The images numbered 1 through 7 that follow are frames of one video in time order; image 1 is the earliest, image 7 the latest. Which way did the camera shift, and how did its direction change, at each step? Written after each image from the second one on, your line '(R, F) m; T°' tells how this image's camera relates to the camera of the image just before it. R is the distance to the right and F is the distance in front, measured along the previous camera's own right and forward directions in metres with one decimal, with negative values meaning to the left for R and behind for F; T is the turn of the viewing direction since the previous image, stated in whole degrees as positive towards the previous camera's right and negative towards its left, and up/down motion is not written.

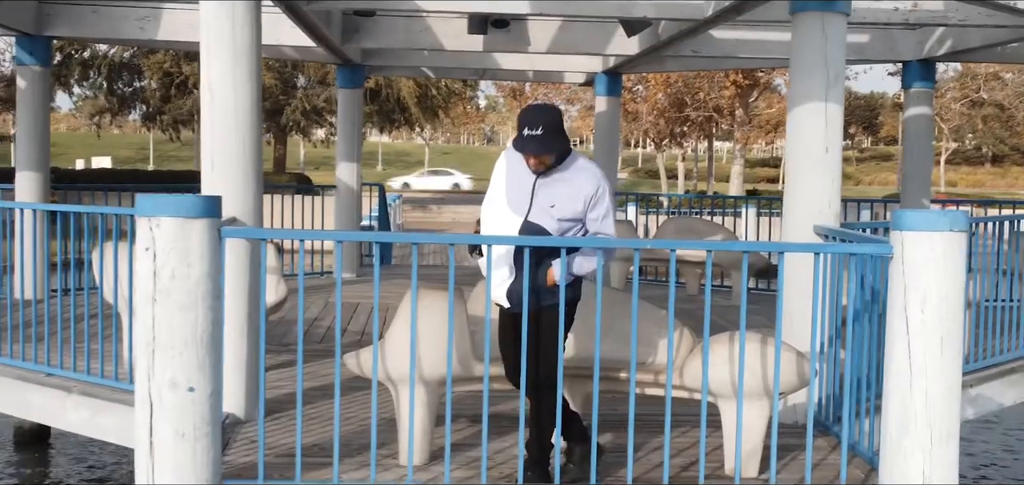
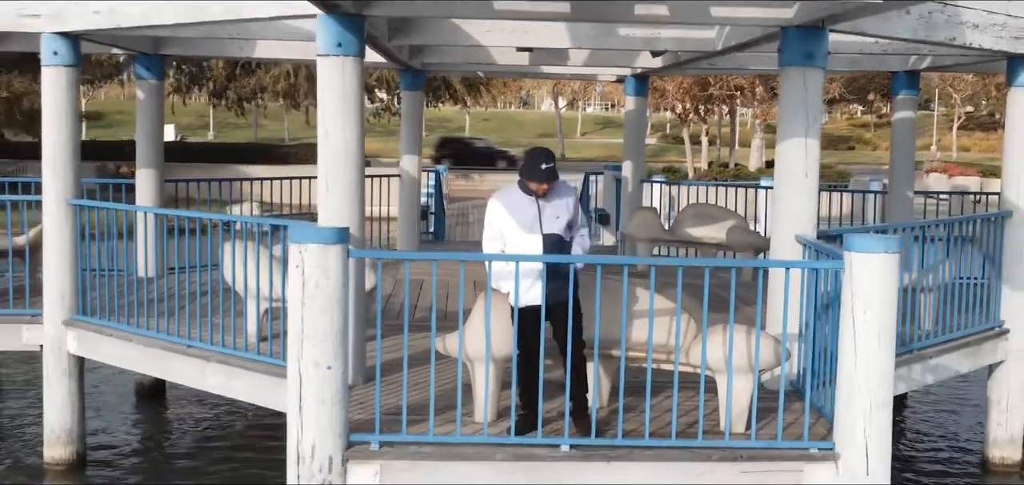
(-0.1, -1.4) m; -1°
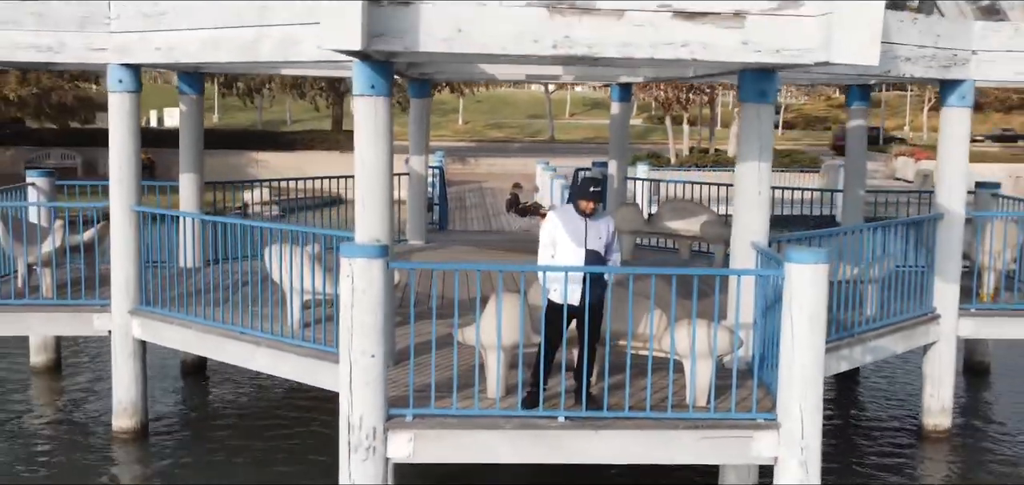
(-0.1, -1.3) m; 0°
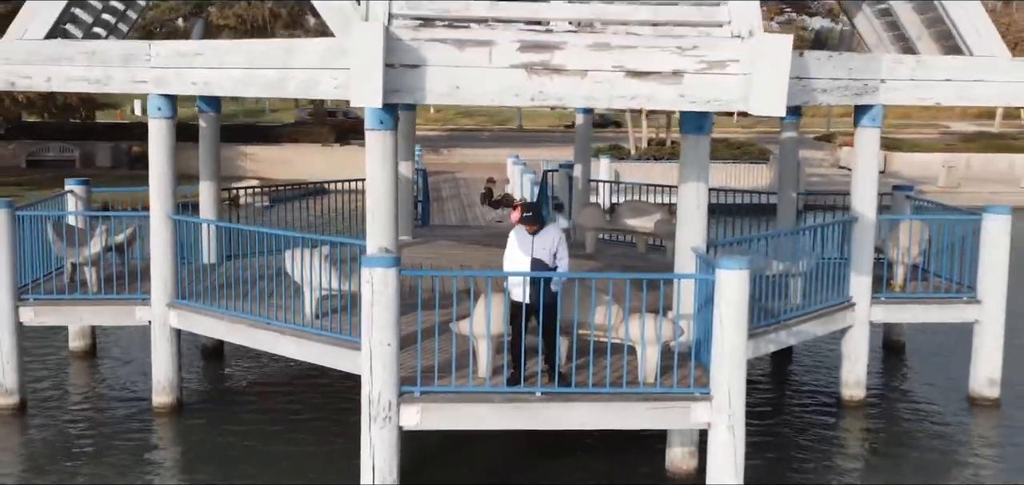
(-0.1, -1.6) m; +1°
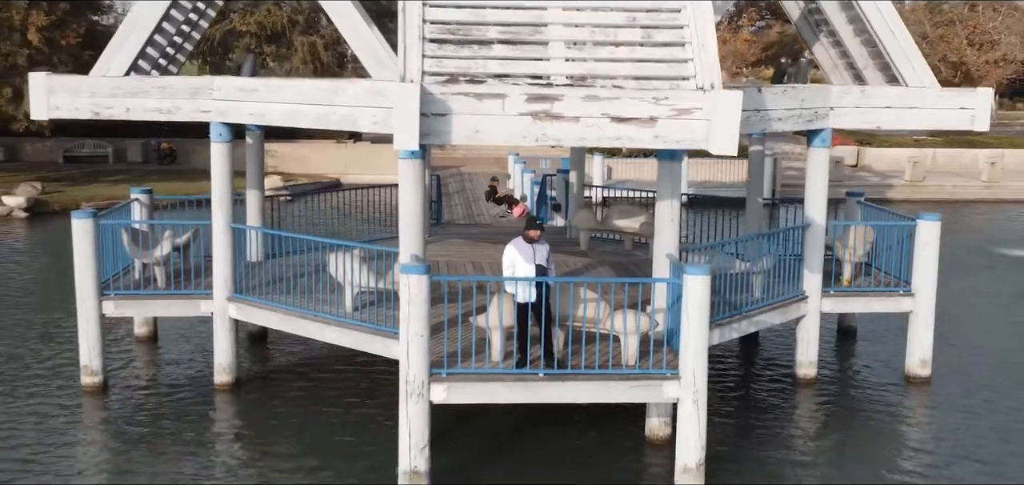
(-0.1, -2.0) m; 0°
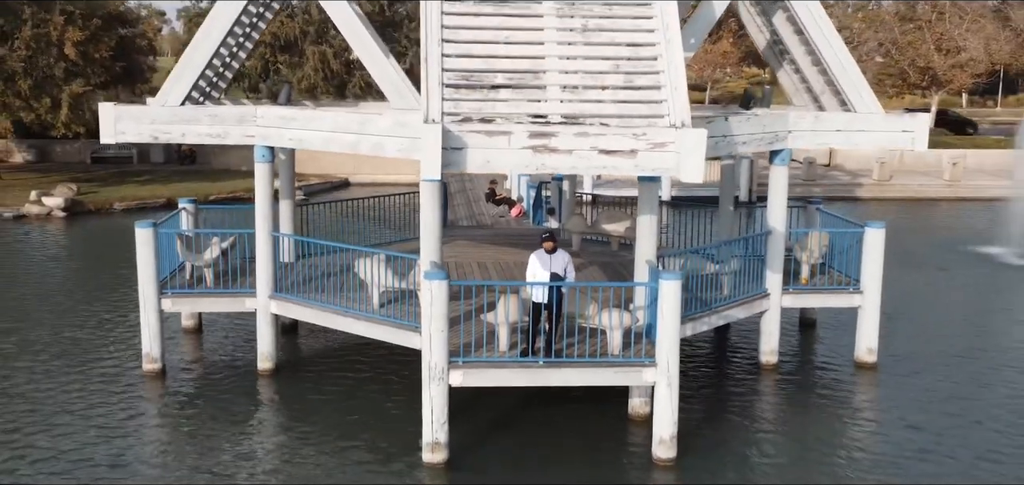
(-0.1, -2.0) m; 0°
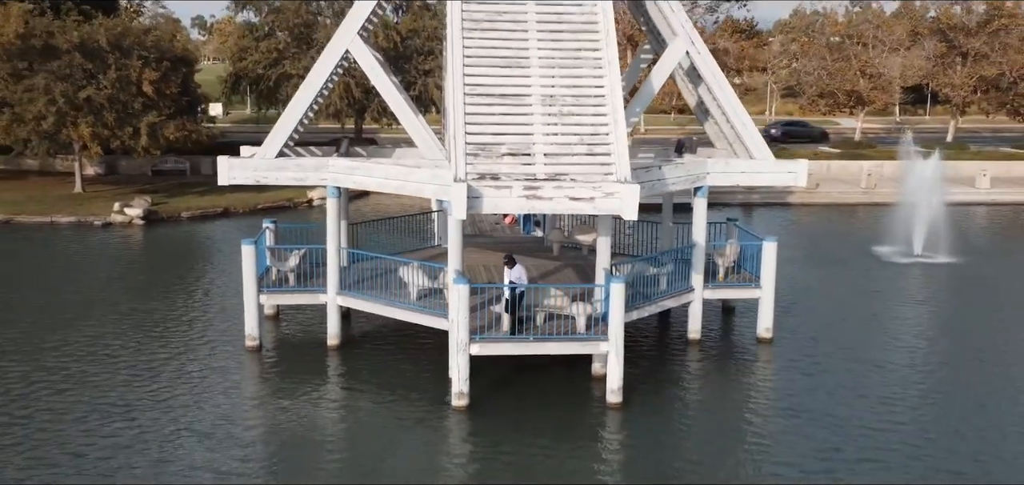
(-0.2, -5.9) m; +1°
